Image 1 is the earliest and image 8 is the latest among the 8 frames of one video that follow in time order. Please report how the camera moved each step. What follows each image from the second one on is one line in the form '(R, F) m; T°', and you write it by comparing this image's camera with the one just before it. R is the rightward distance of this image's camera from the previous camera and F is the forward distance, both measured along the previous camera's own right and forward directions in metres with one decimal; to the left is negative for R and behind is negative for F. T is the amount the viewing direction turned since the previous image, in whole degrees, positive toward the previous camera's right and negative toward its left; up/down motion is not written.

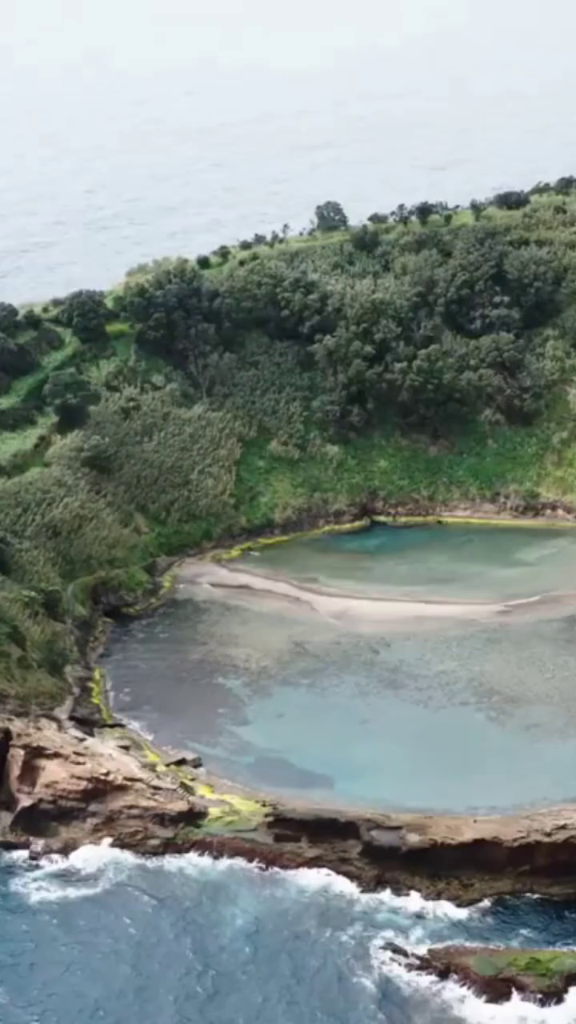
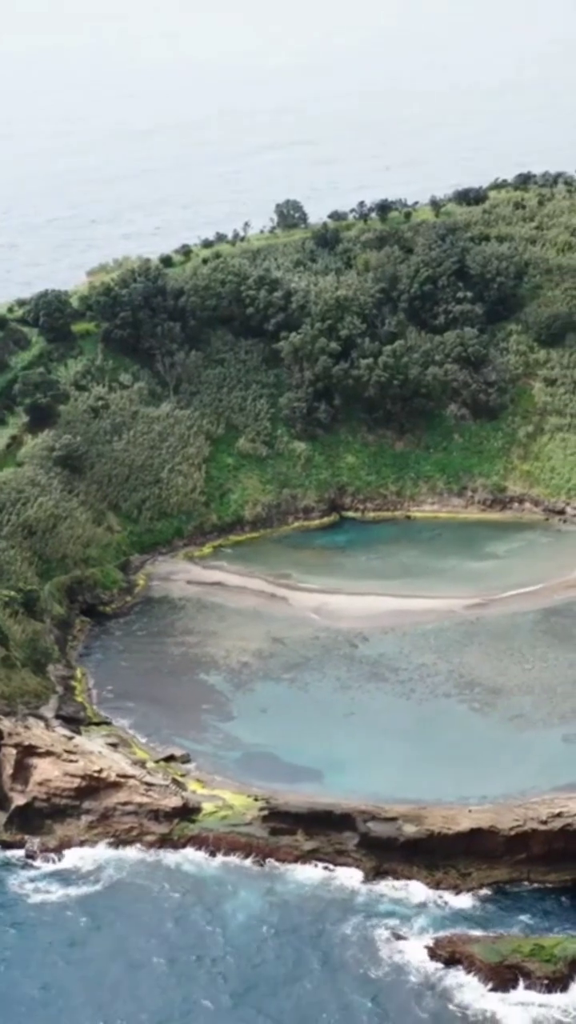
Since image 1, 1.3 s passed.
(-1.7, -0.2) m; +2°
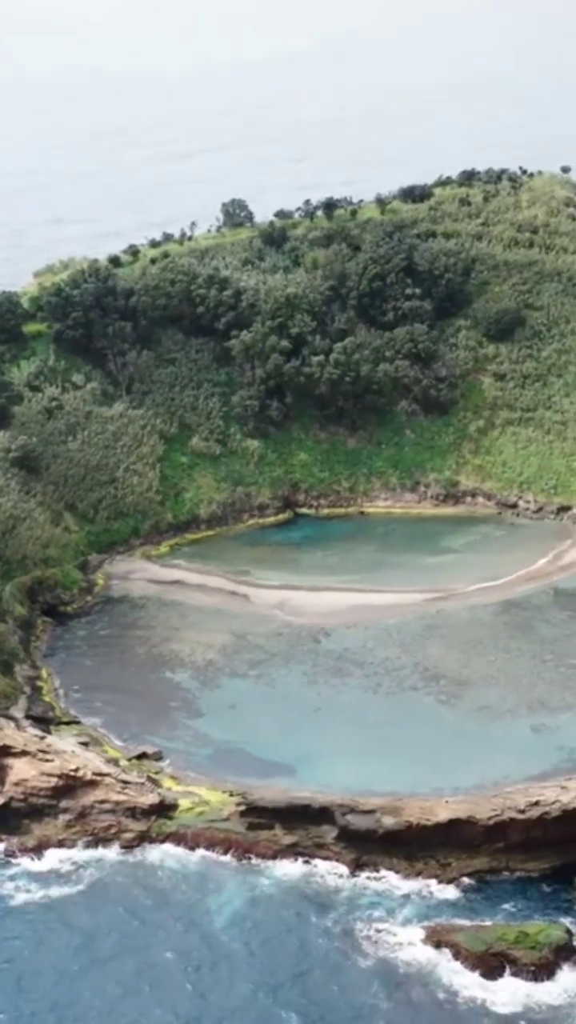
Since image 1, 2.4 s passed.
(-1.4, -0.2) m; +2°
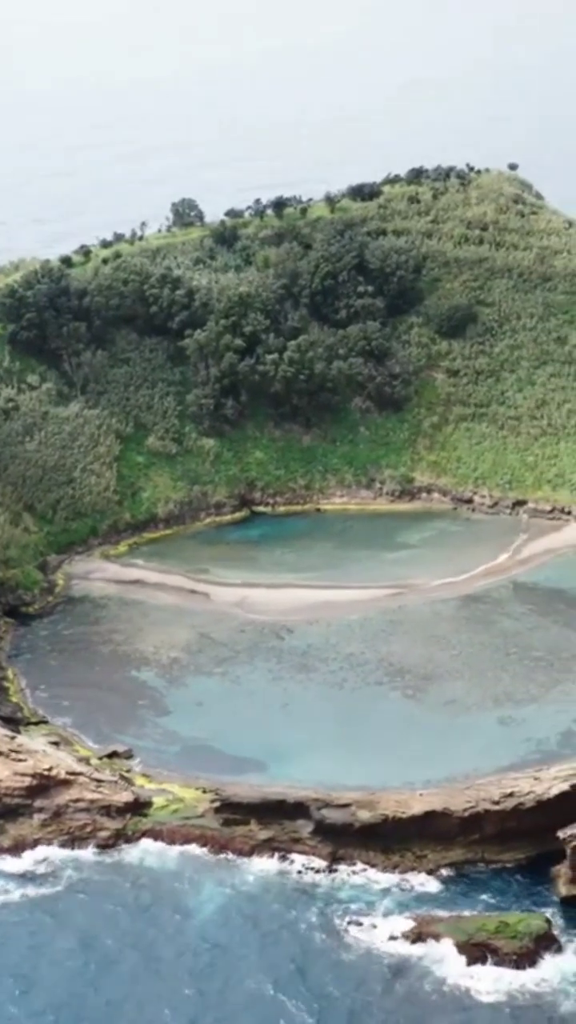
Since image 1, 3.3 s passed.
(-1.1, -0.2) m; +2°
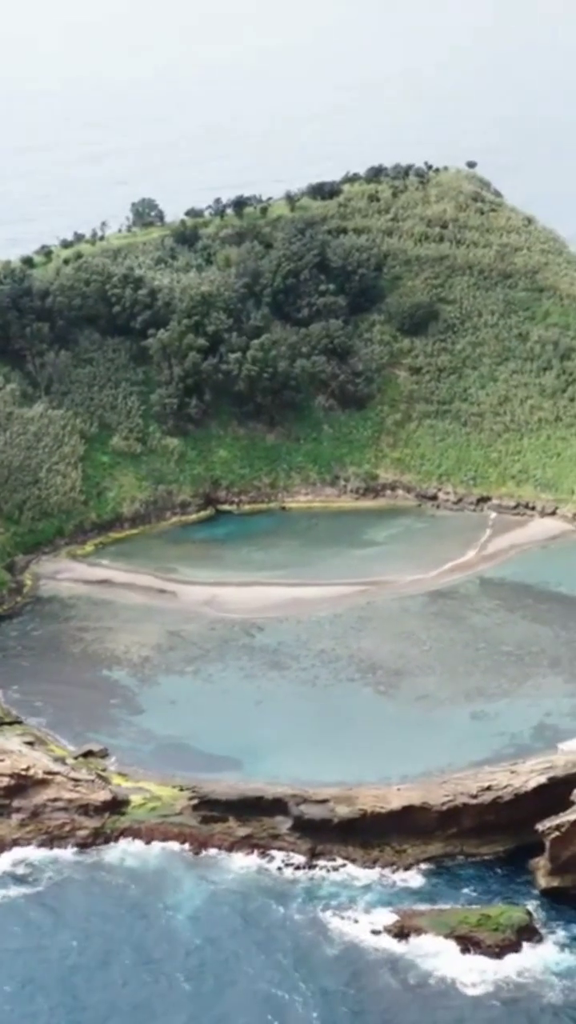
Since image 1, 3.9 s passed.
(-0.8, -0.1) m; +2°
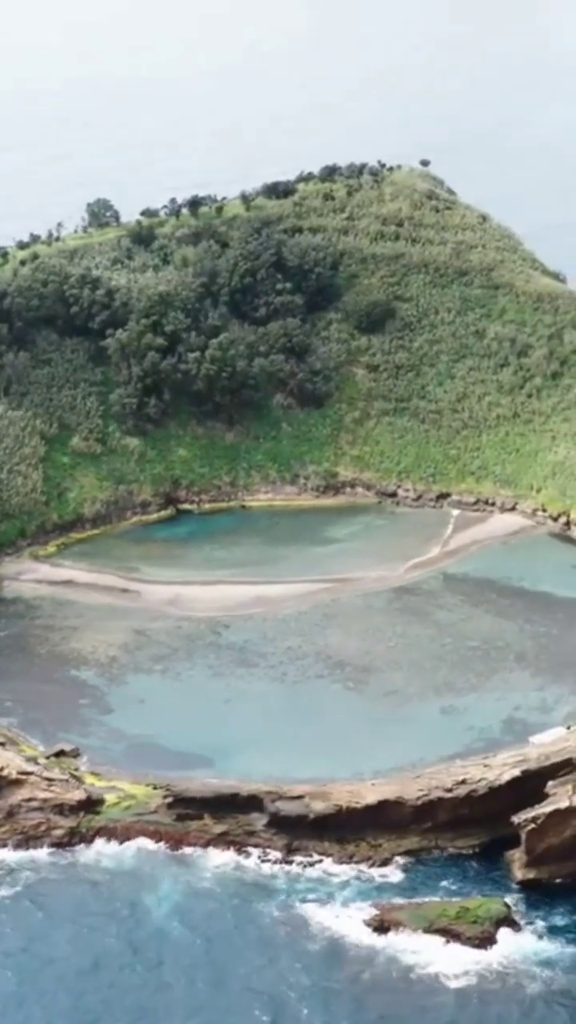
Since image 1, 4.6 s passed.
(-0.9, -0.1) m; +2°
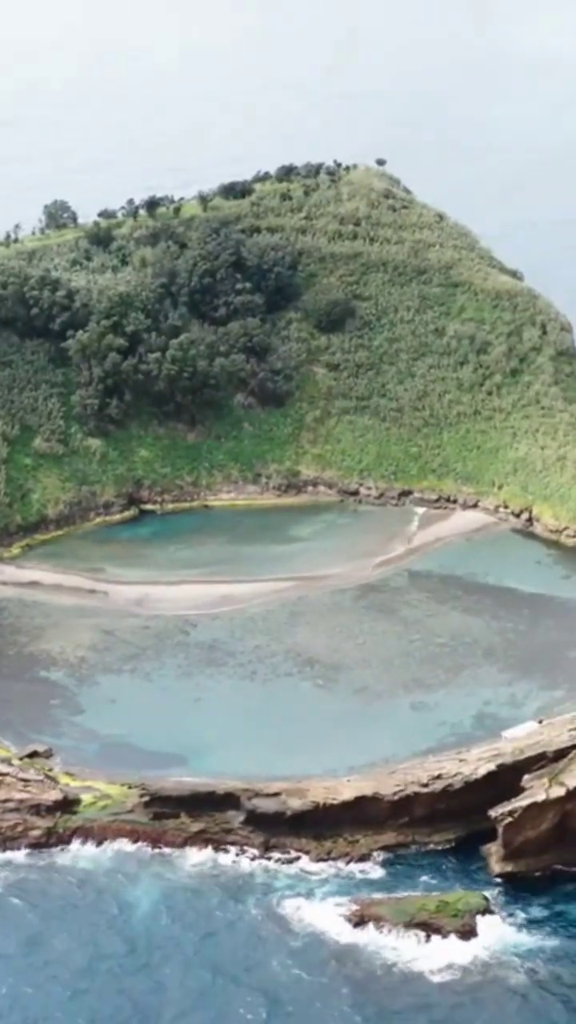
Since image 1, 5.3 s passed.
(-0.8, -0.2) m; +2°
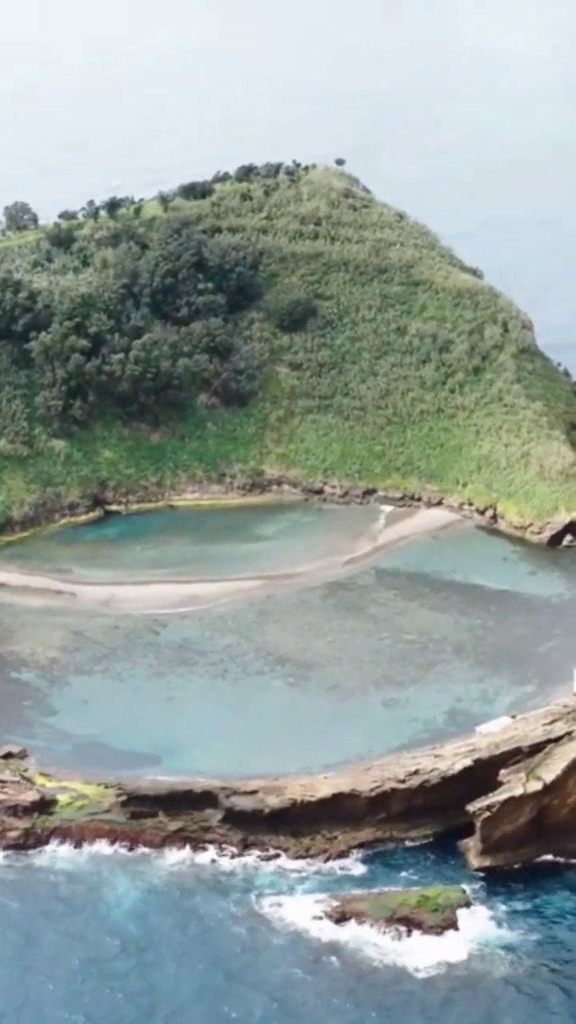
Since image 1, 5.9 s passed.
(-0.7, -0.1) m; +1°
